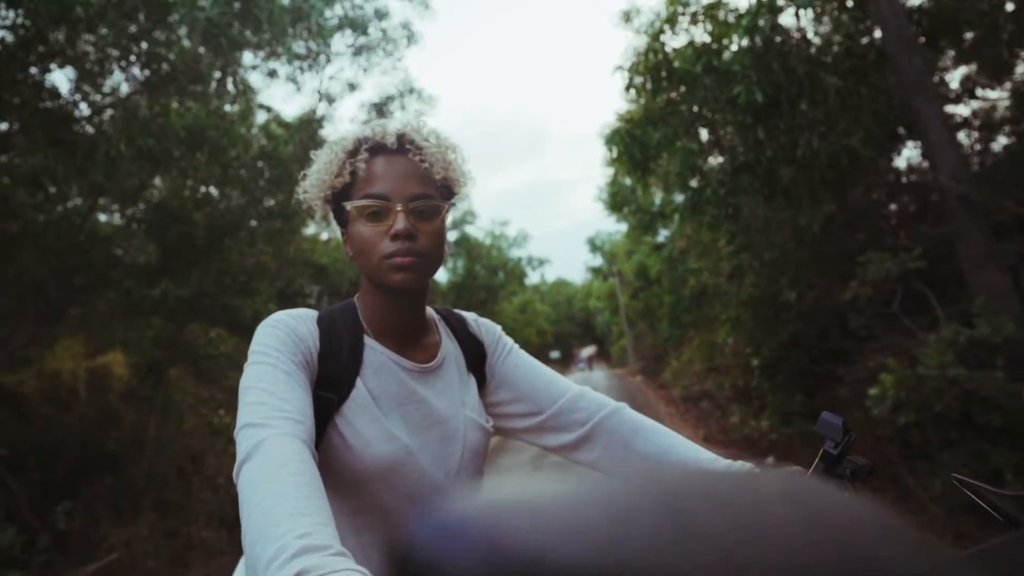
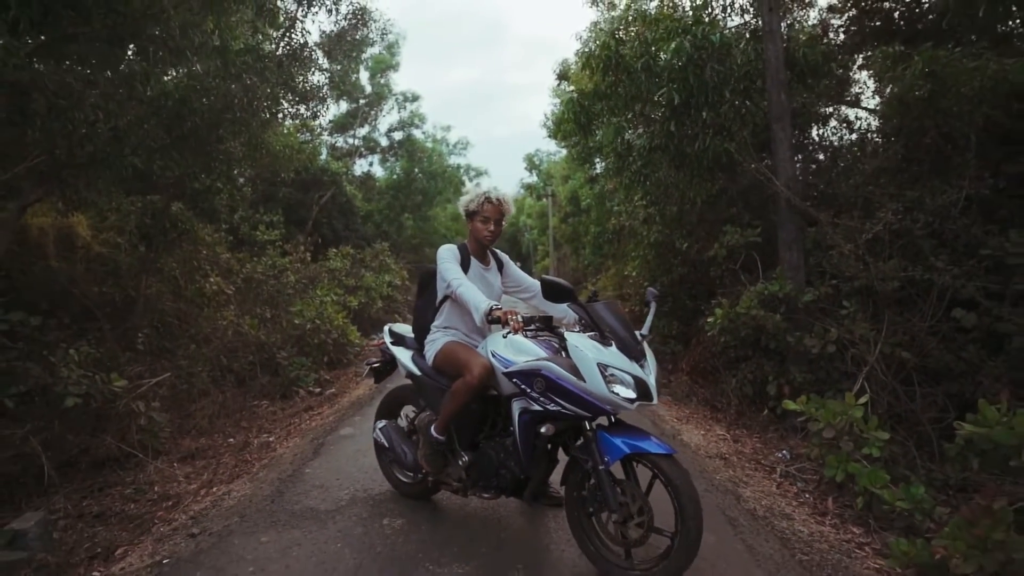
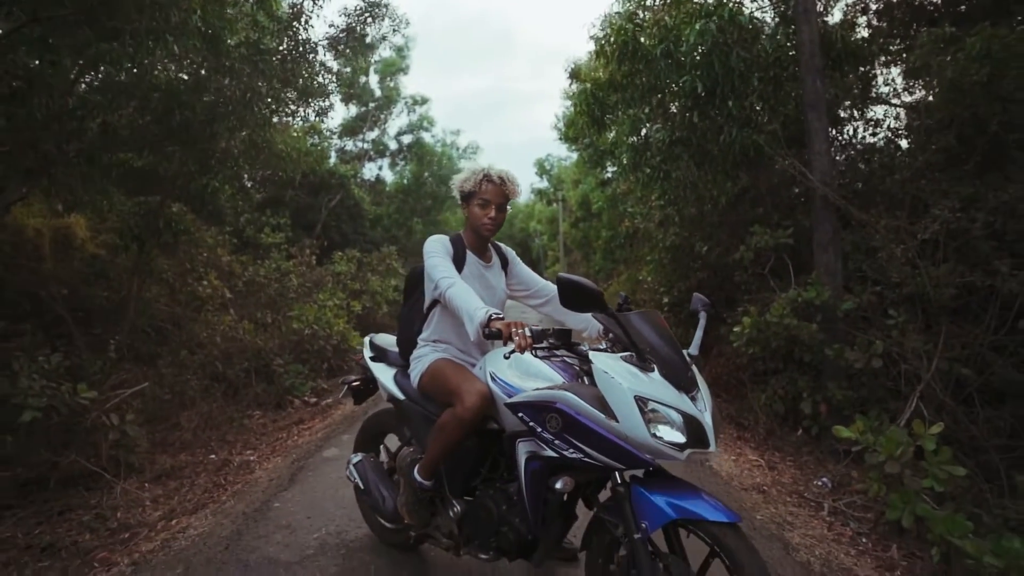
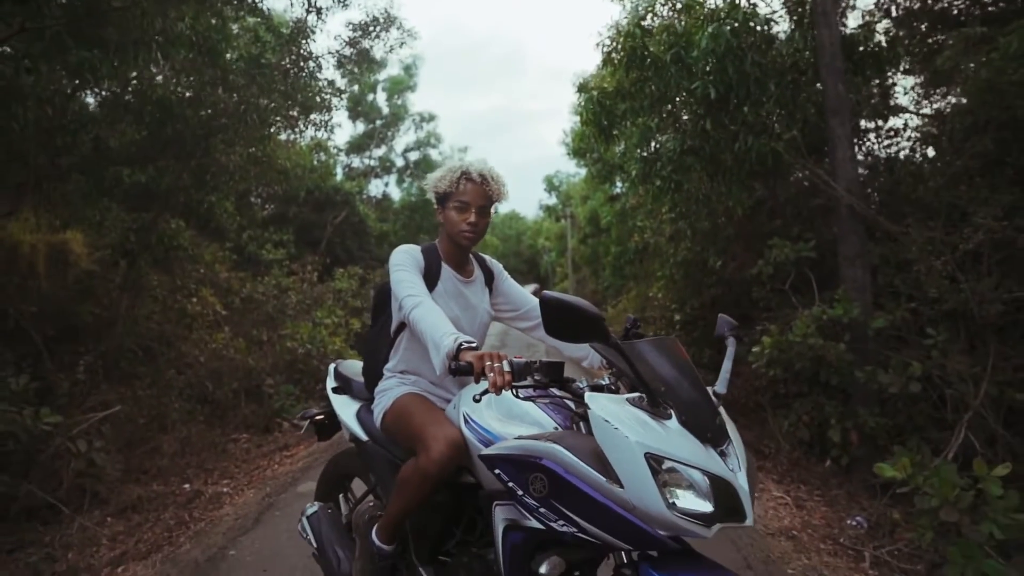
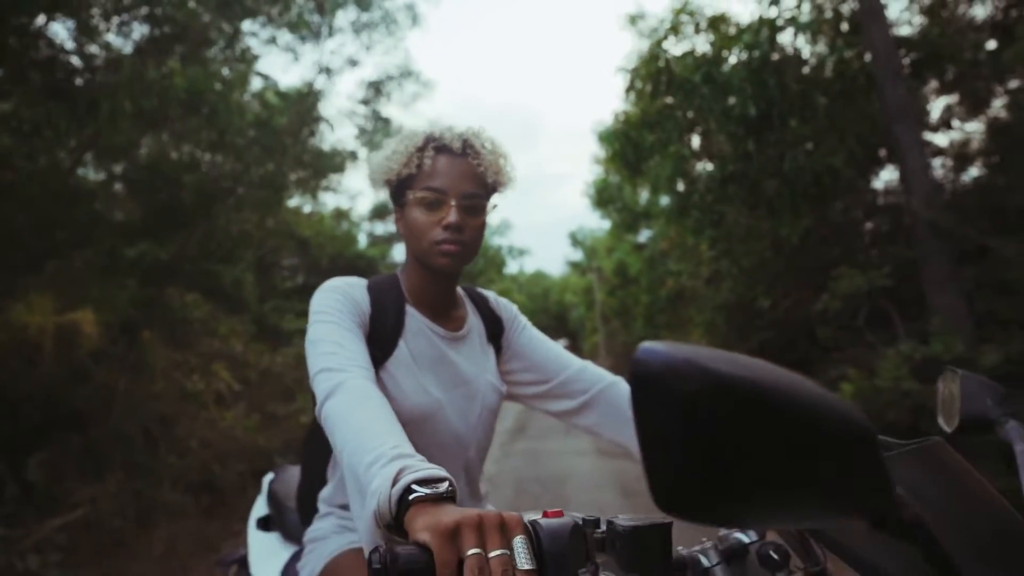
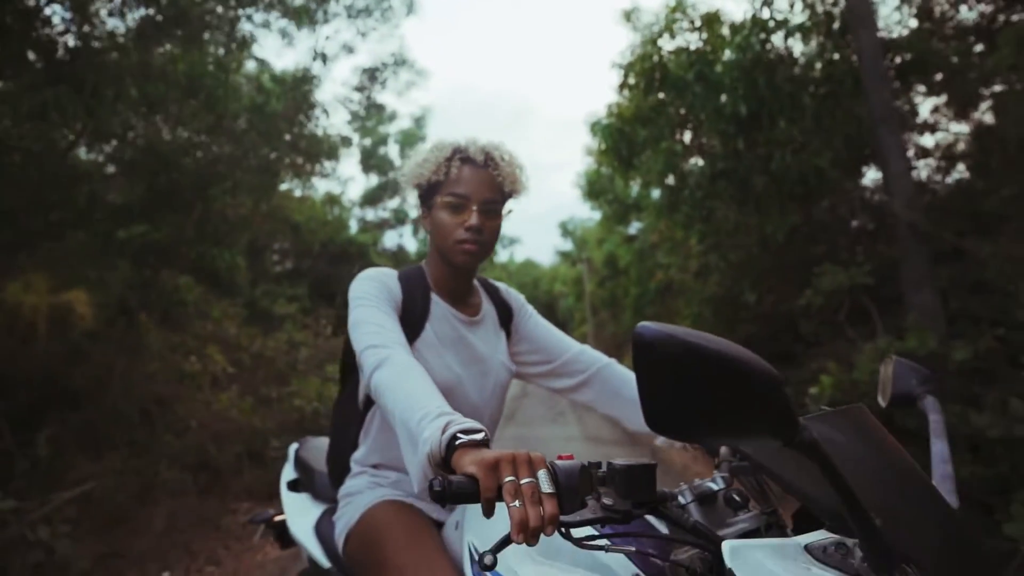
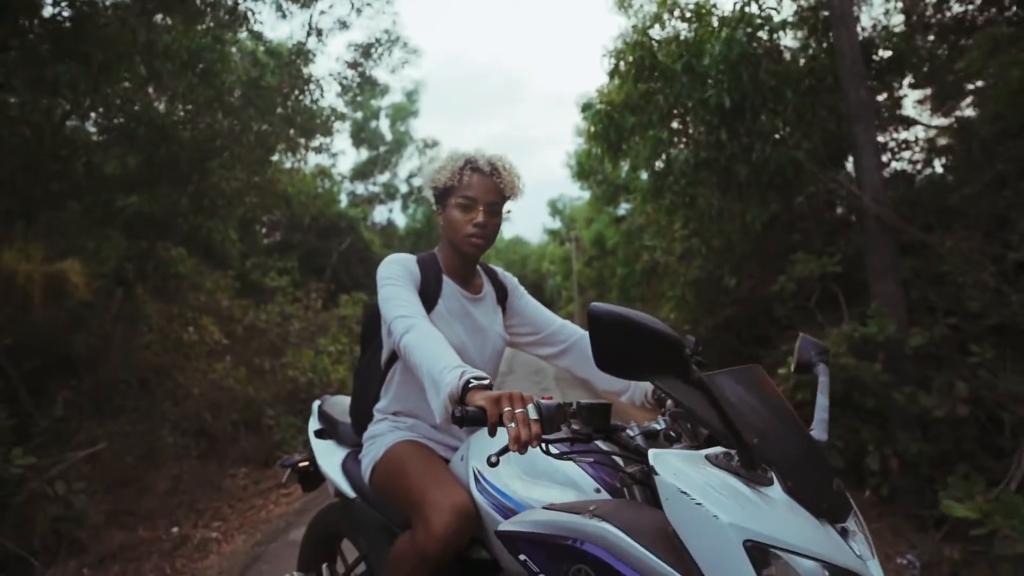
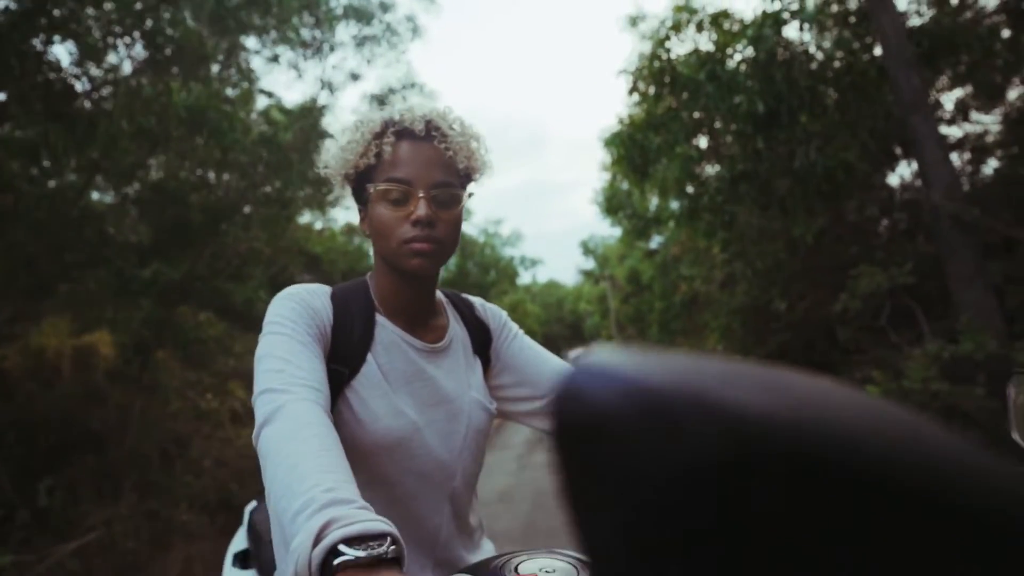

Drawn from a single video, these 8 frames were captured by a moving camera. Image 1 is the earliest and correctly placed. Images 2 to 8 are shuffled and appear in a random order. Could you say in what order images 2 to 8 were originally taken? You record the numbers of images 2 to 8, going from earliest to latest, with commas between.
8, 5, 6, 7, 4, 3, 2
